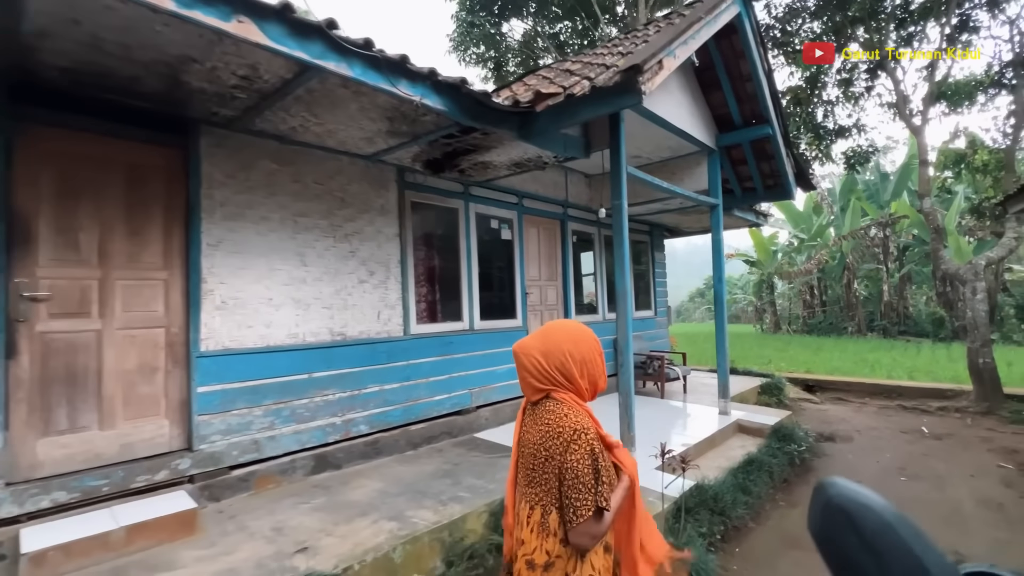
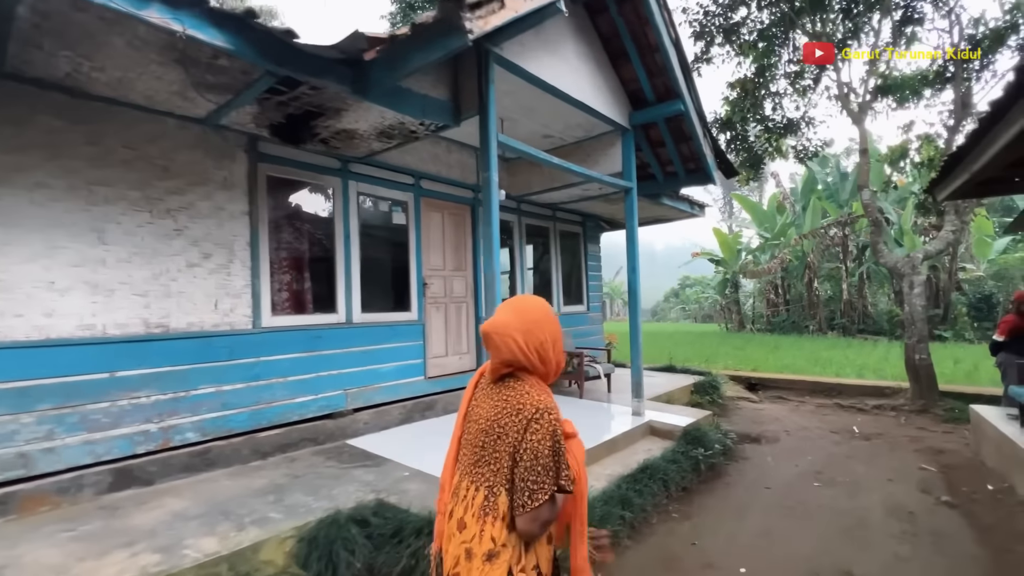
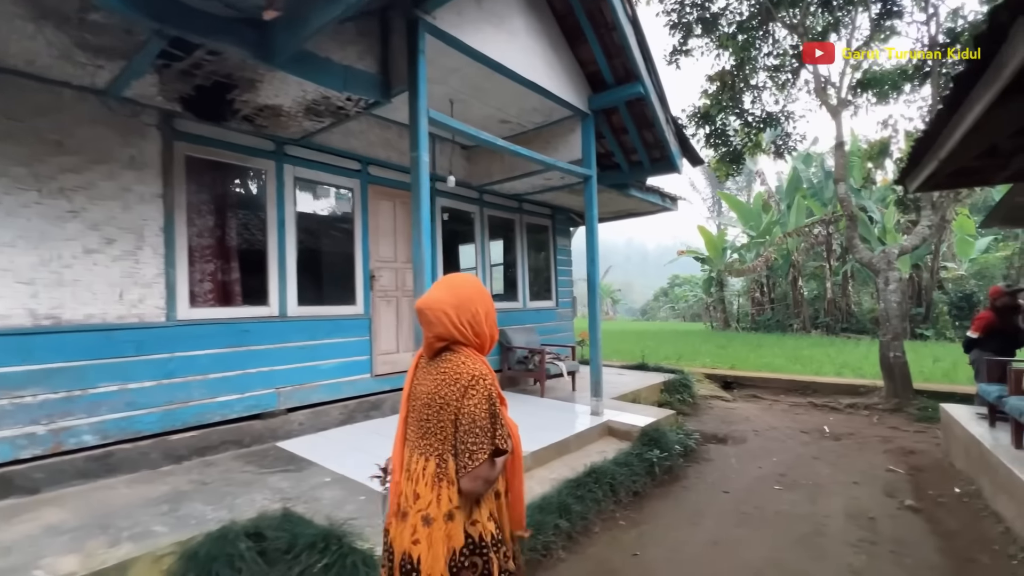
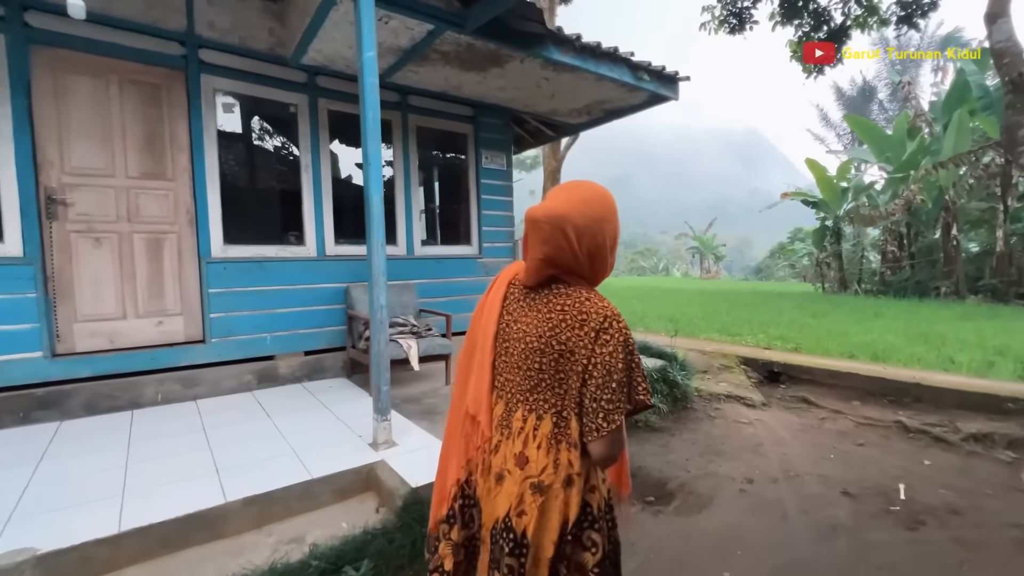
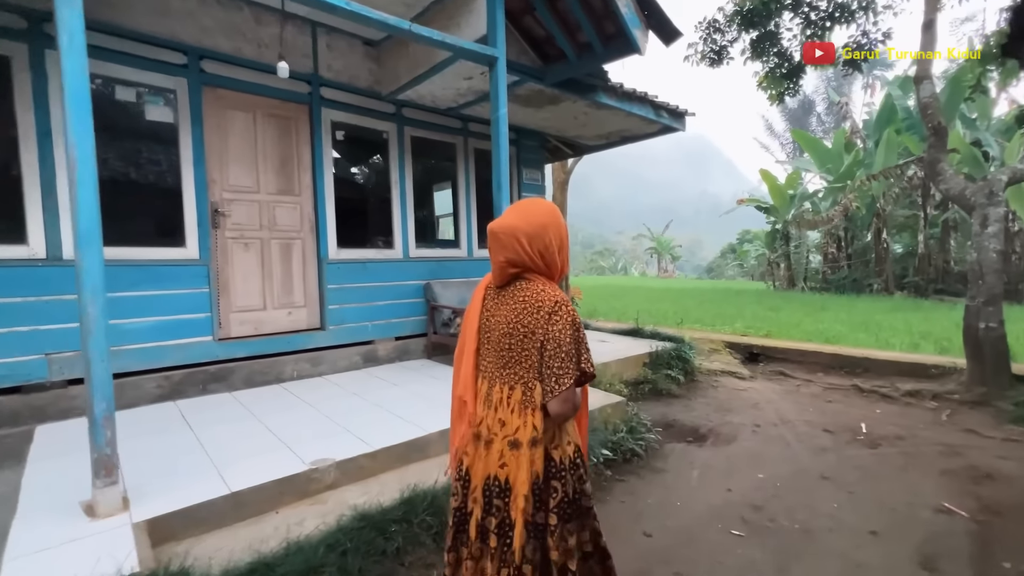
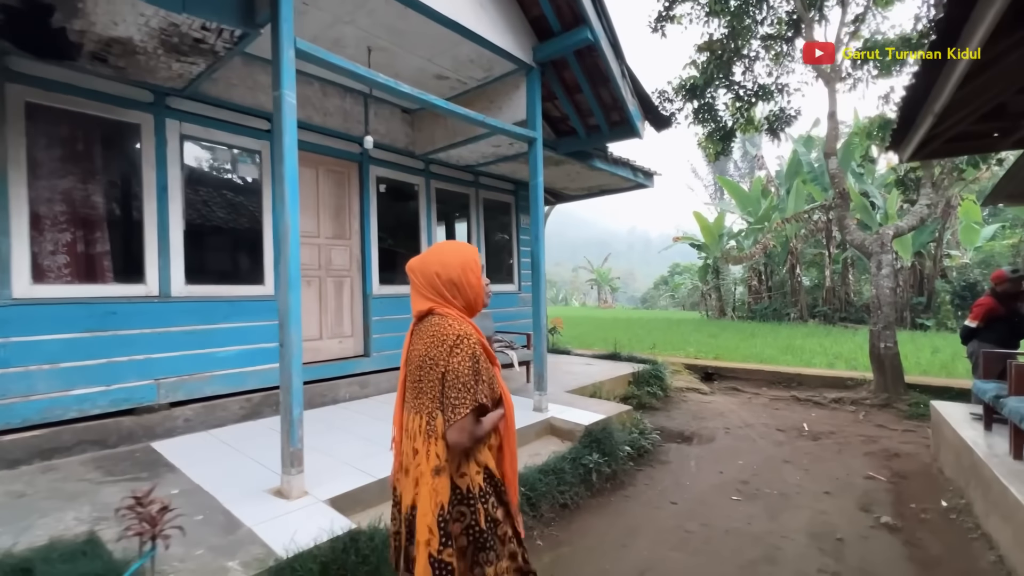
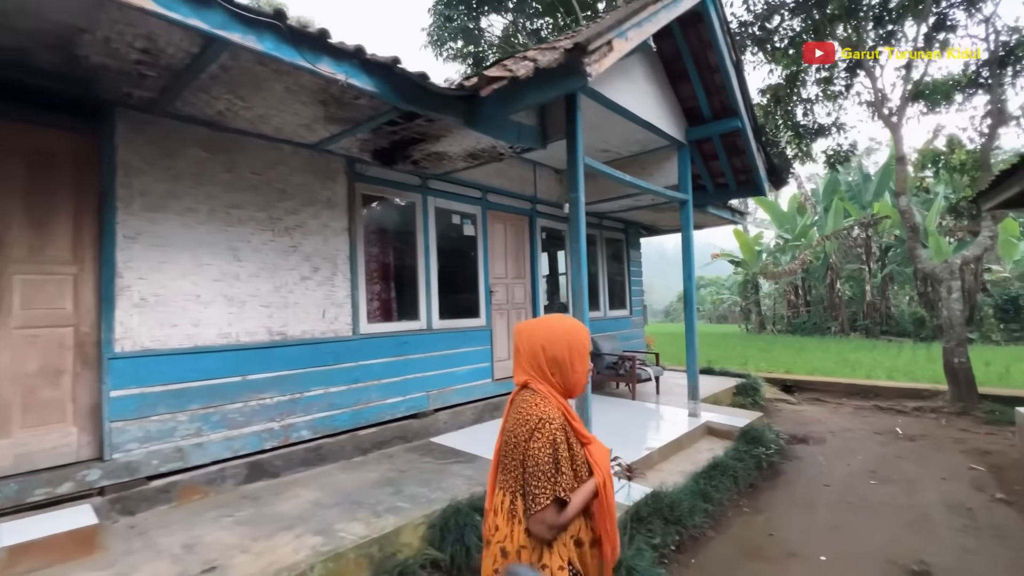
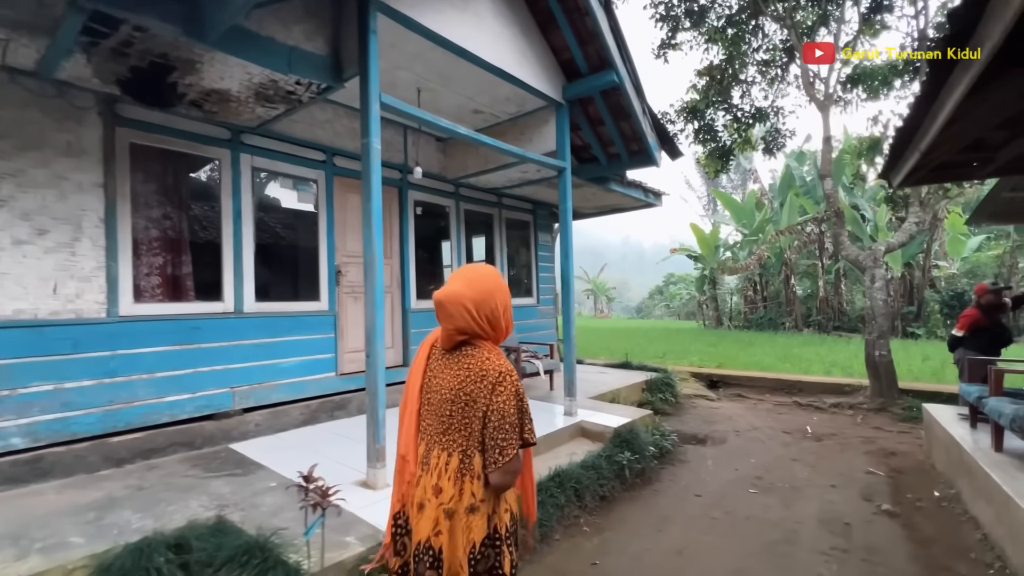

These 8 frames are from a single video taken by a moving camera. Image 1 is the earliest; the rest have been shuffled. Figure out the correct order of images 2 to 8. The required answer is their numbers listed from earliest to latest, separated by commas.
7, 2, 3, 8, 6, 5, 4
